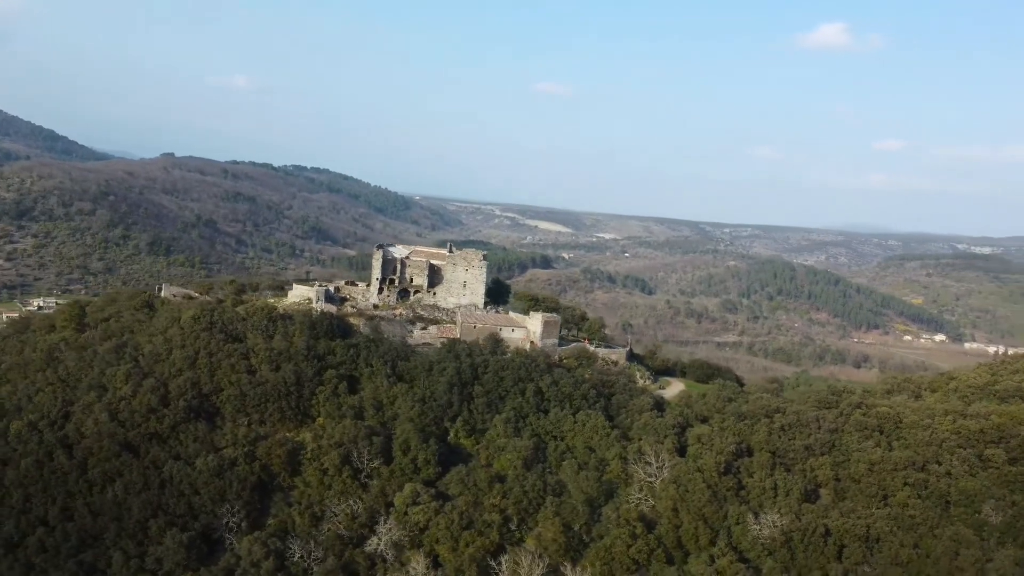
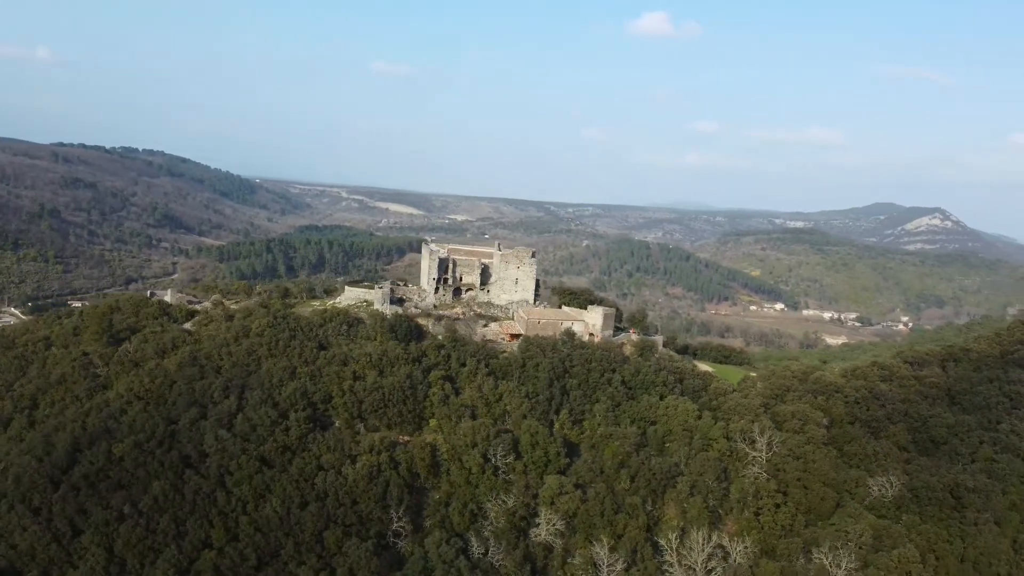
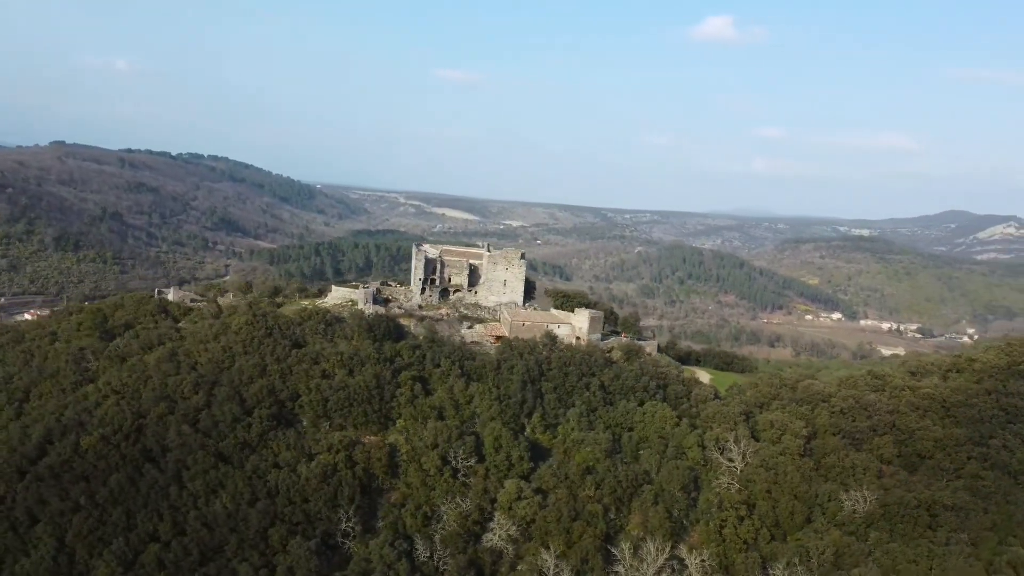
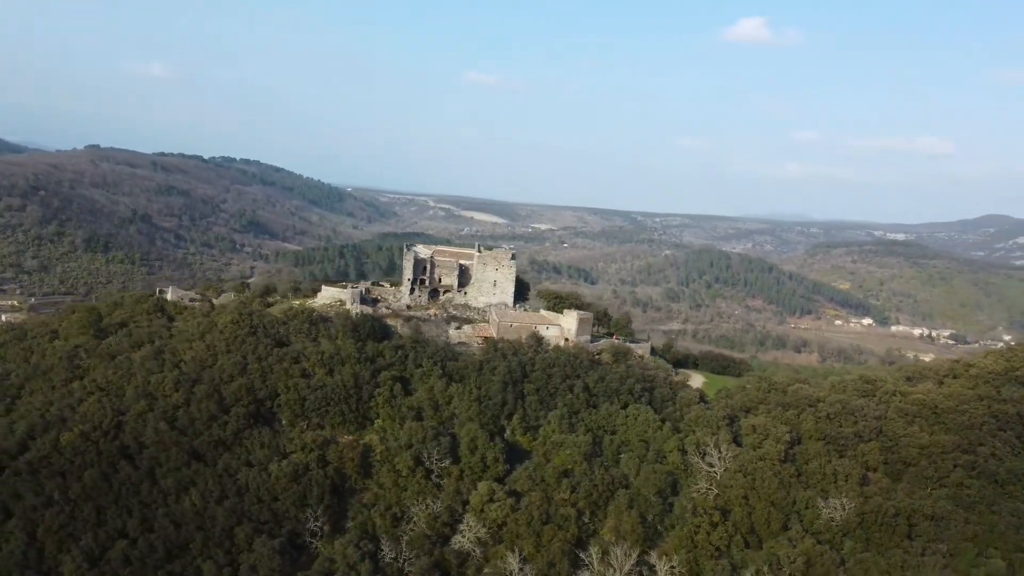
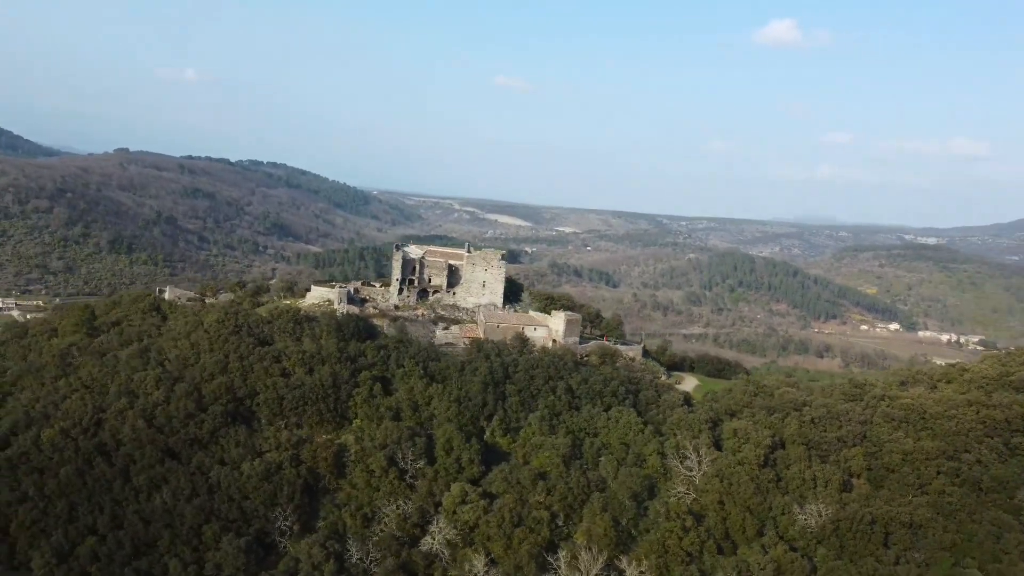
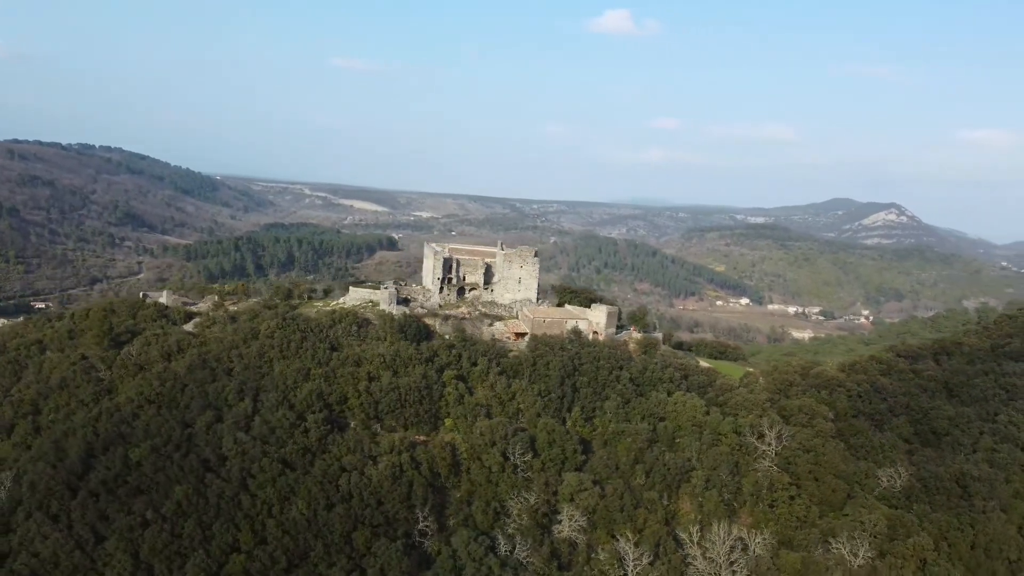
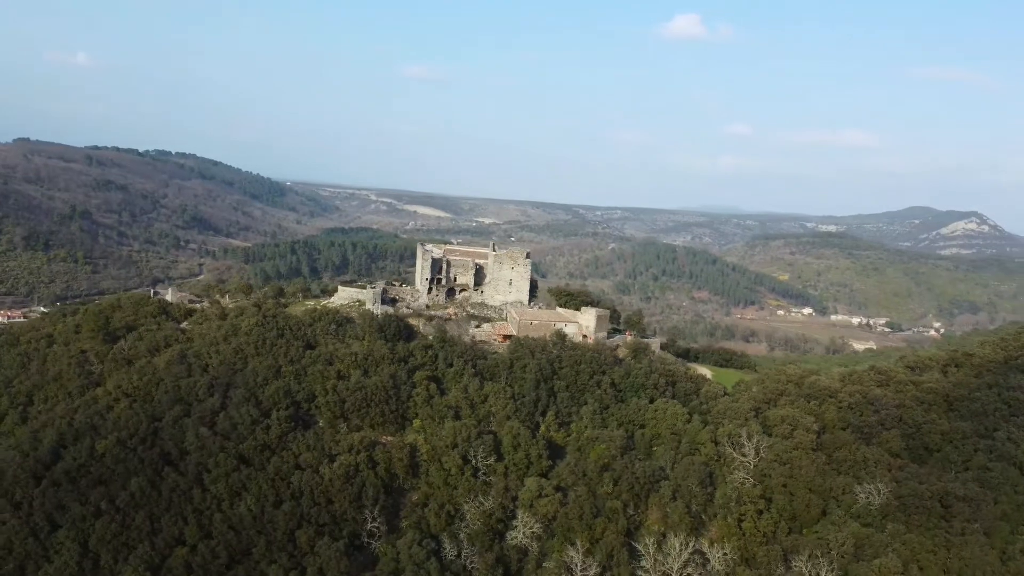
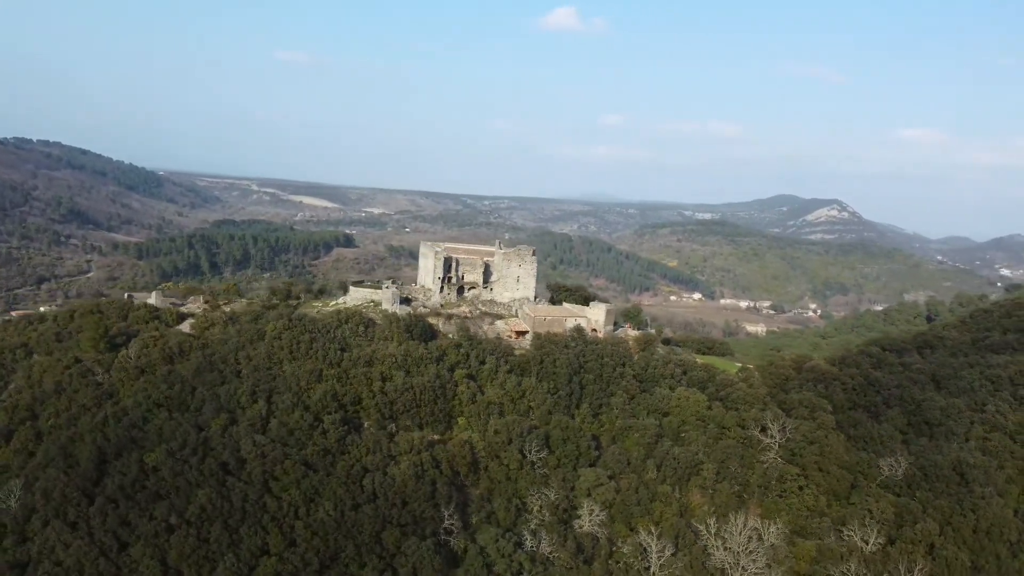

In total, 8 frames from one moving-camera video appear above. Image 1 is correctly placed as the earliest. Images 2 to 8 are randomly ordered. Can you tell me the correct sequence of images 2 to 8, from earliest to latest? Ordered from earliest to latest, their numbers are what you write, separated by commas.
5, 4, 3, 7, 2, 6, 8
